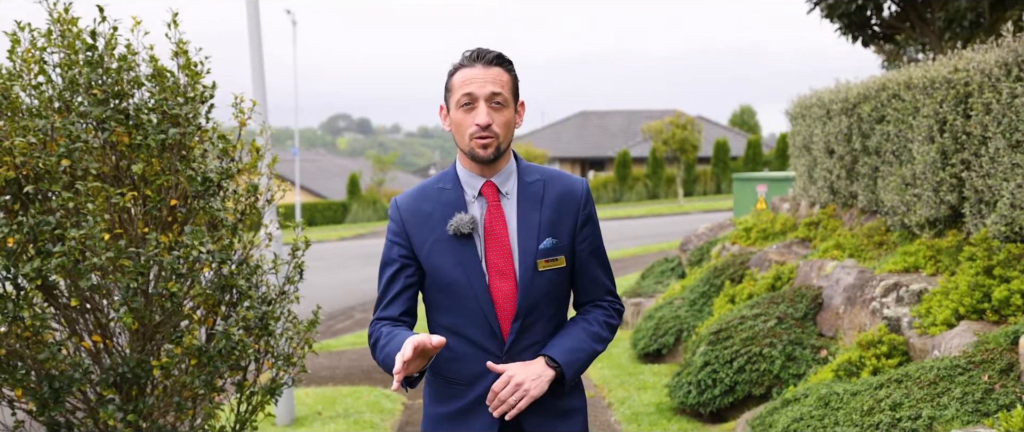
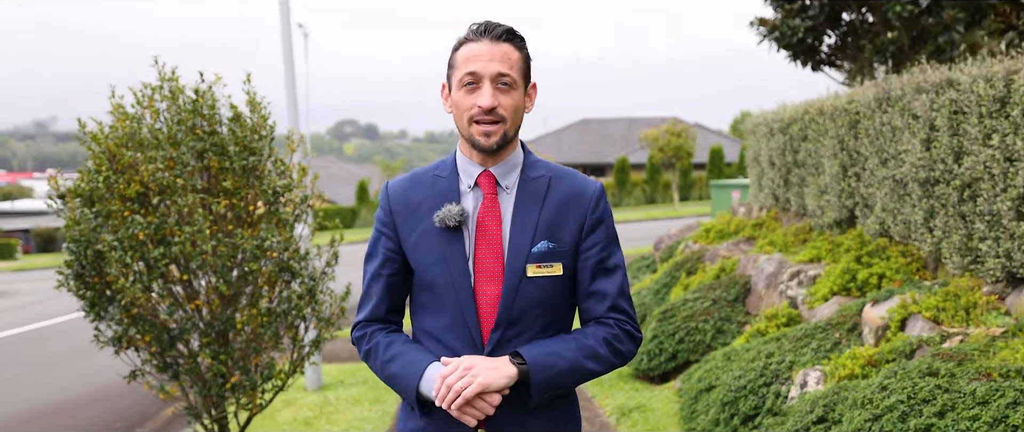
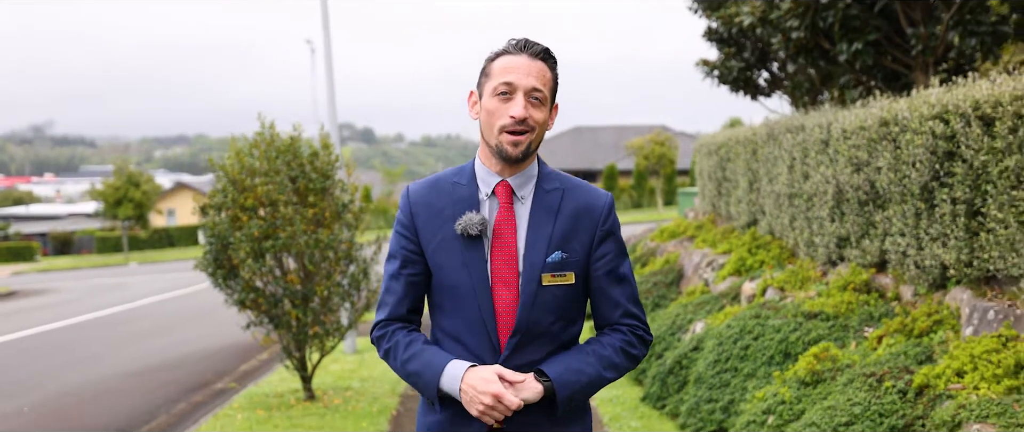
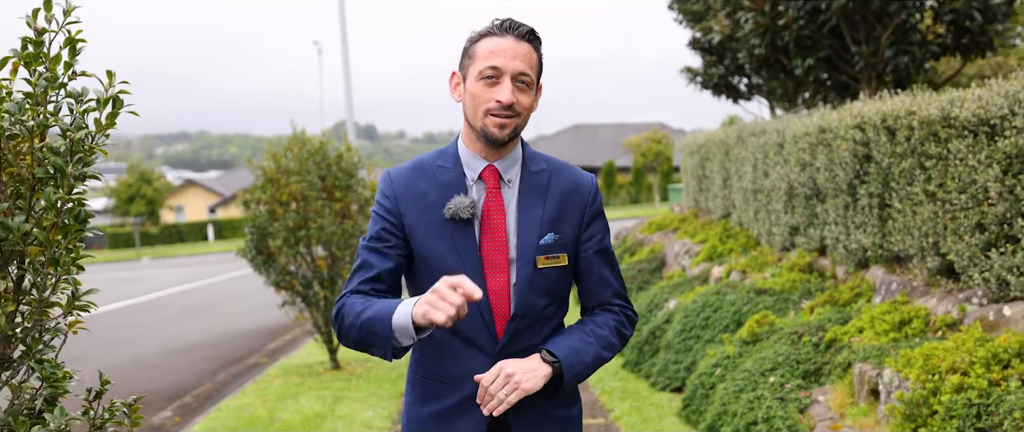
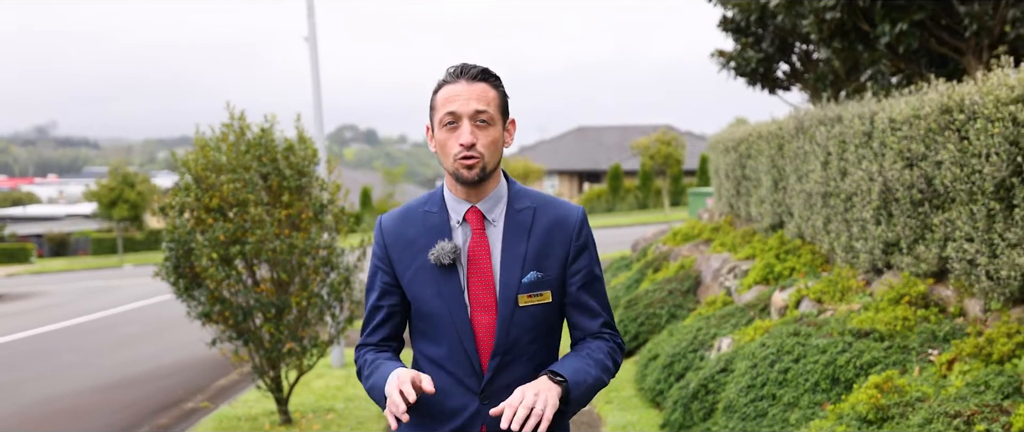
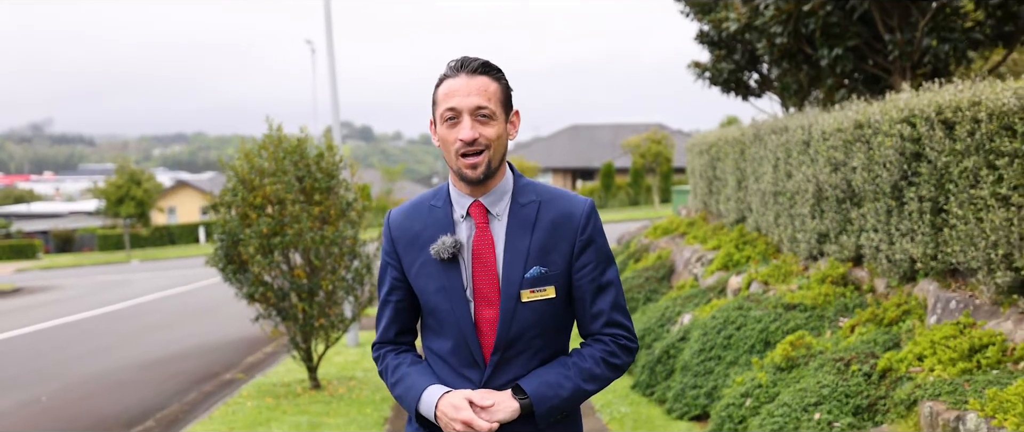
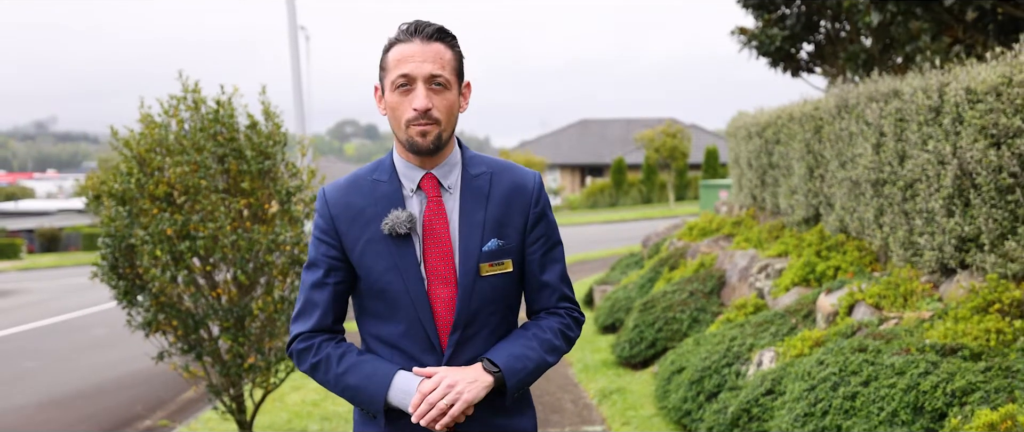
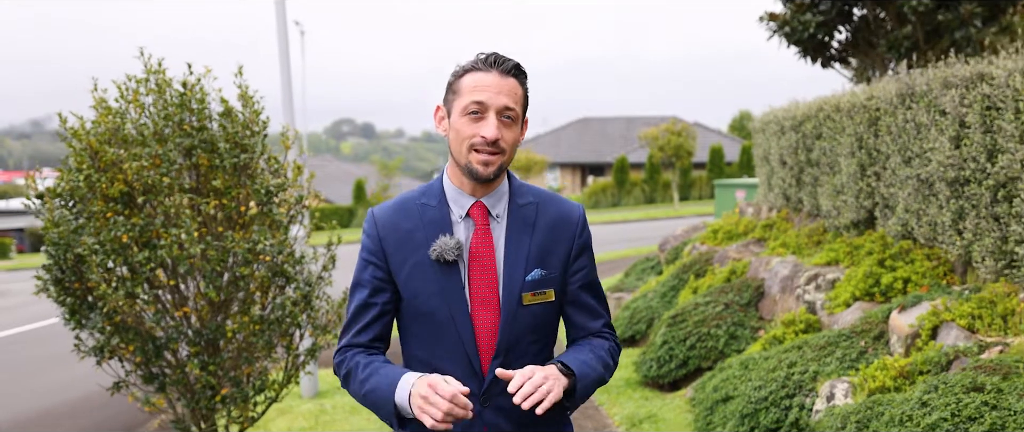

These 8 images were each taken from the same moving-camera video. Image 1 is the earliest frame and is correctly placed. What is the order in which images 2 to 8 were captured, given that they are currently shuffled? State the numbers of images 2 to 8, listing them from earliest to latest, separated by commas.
8, 2, 7, 5, 3, 6, 4
